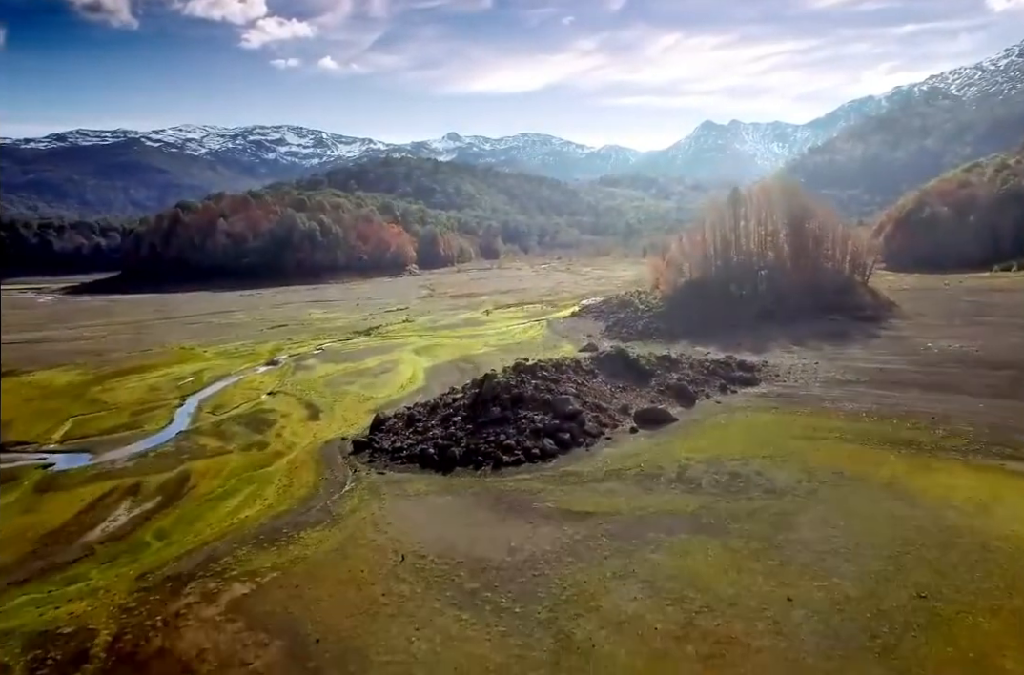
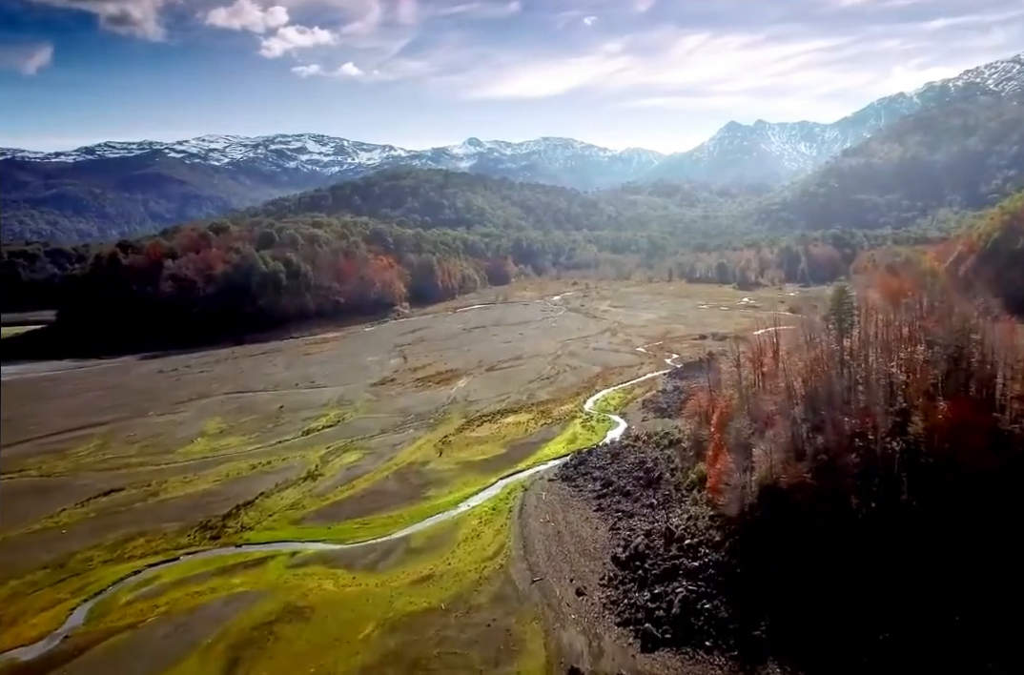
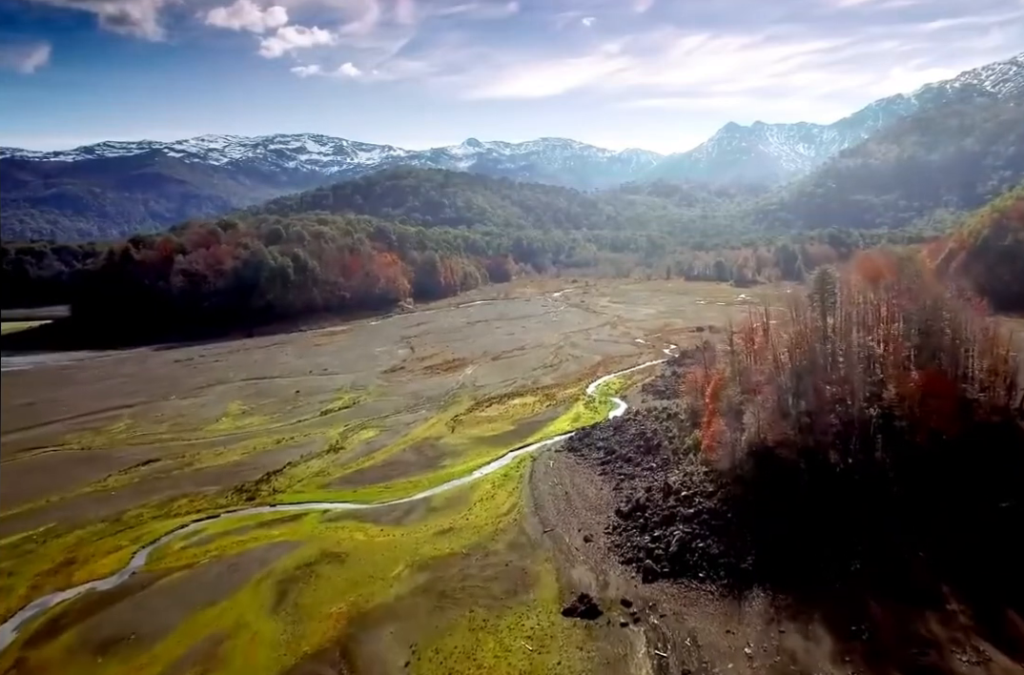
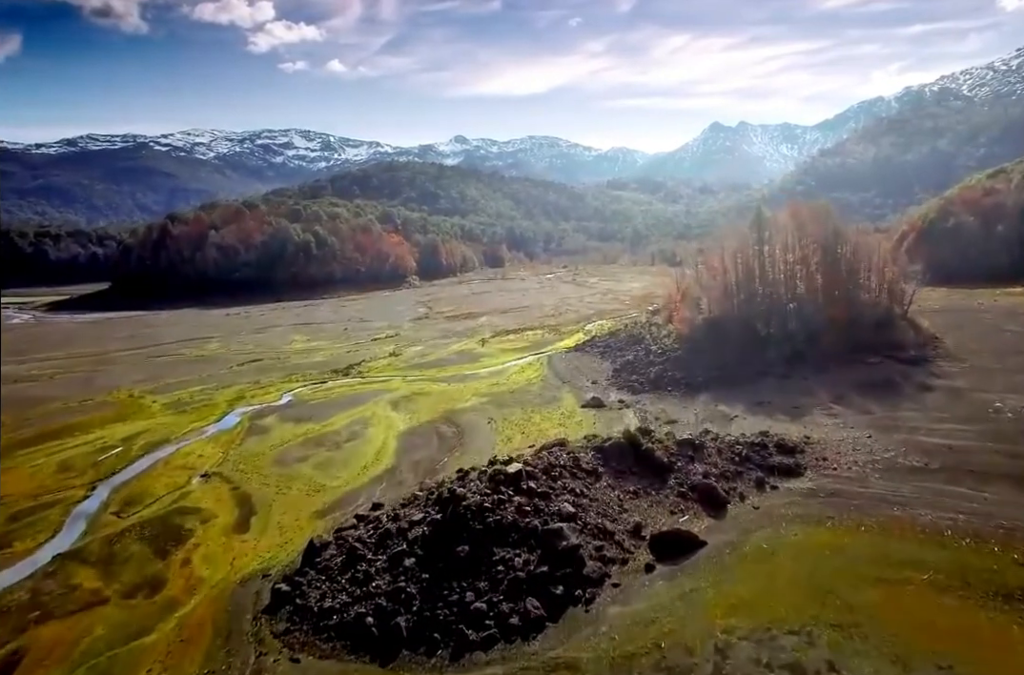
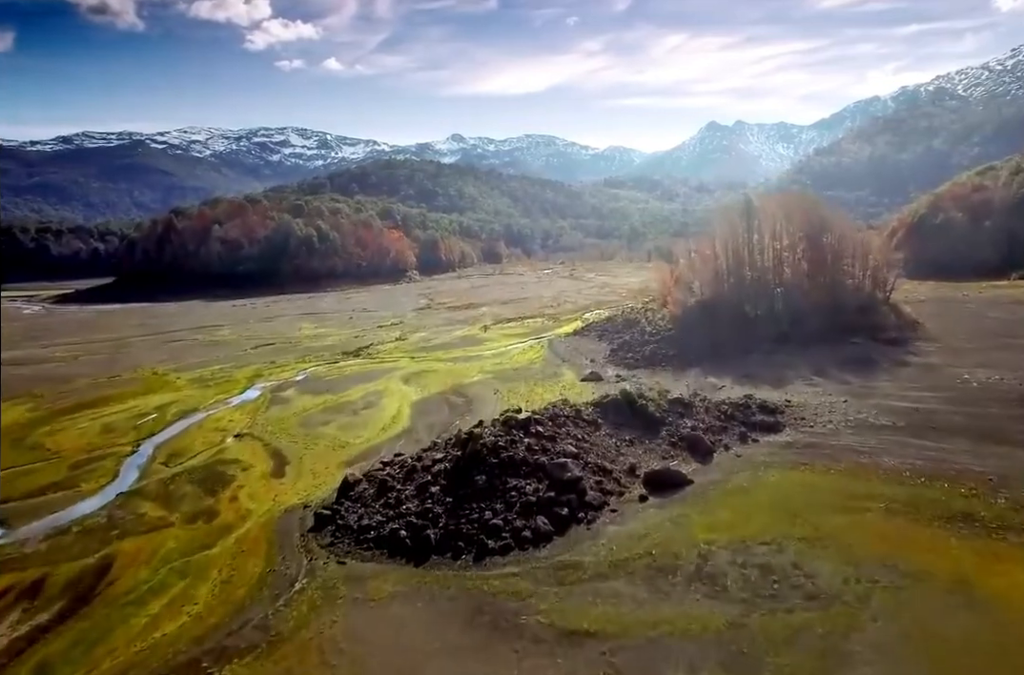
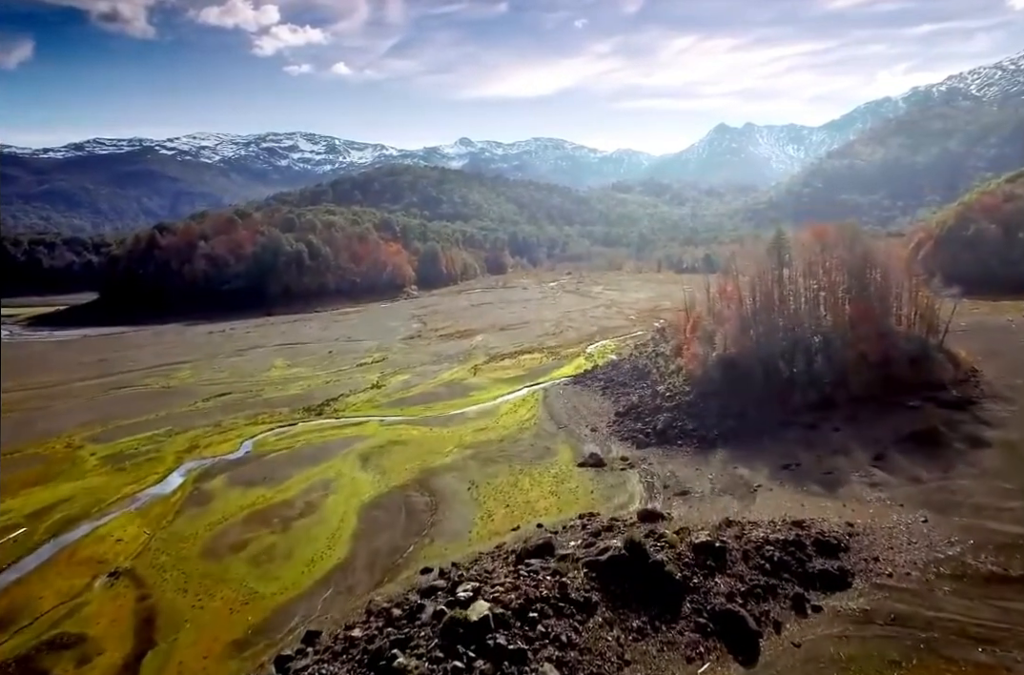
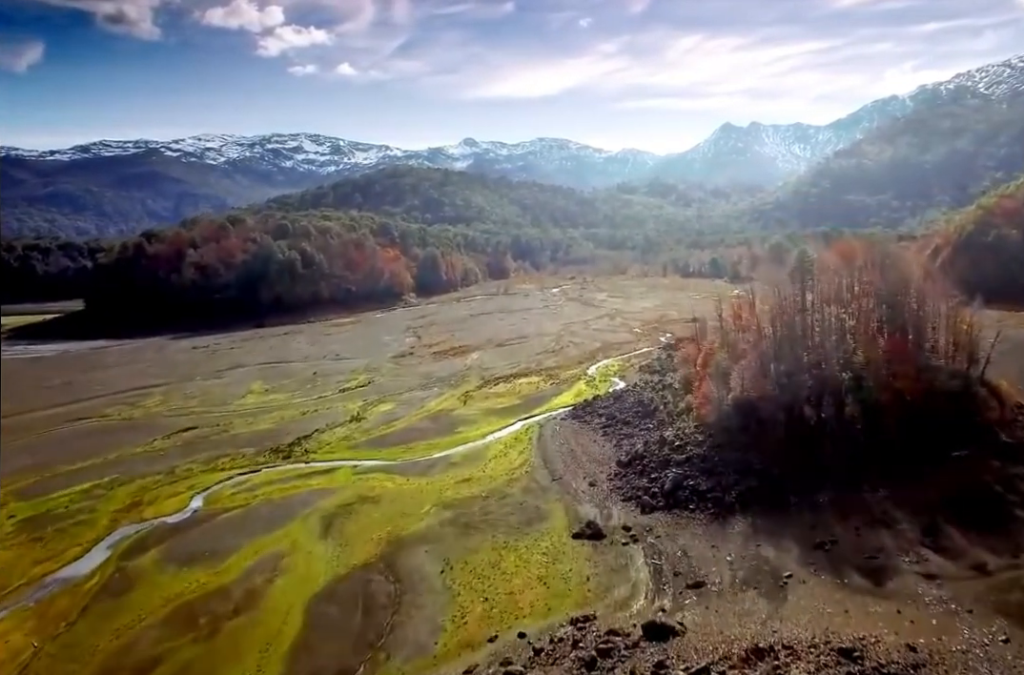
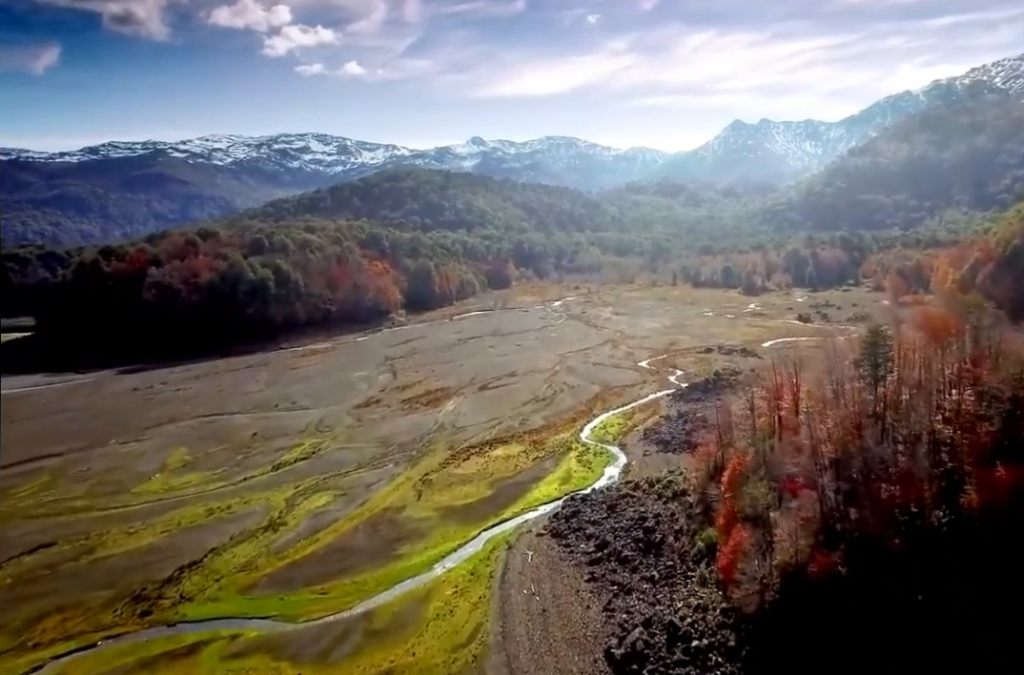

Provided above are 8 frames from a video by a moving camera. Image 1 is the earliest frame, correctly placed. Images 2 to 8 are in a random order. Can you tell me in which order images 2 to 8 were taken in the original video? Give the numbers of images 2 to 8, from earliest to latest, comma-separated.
5, 4, 6, 7, 3, 2, 8
